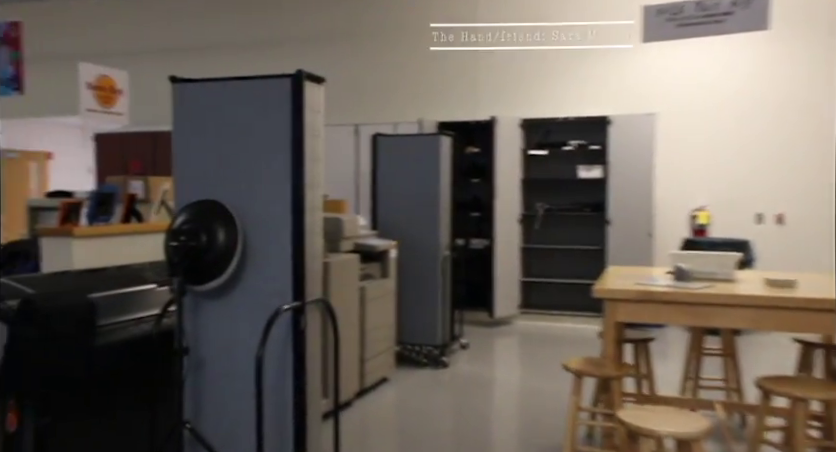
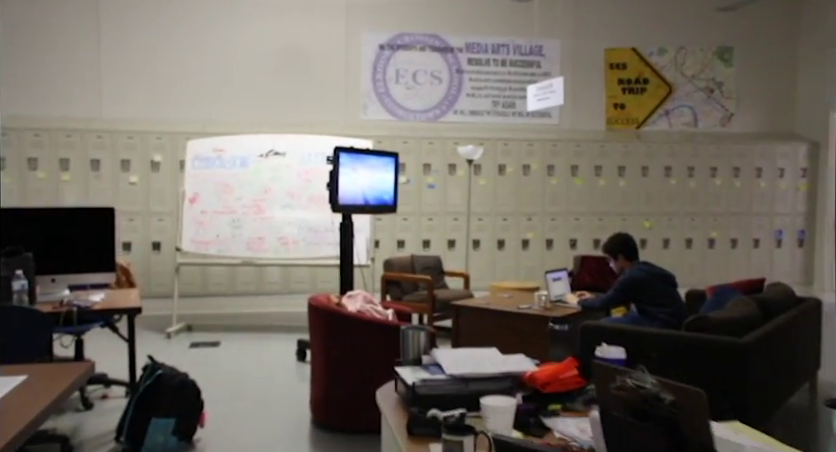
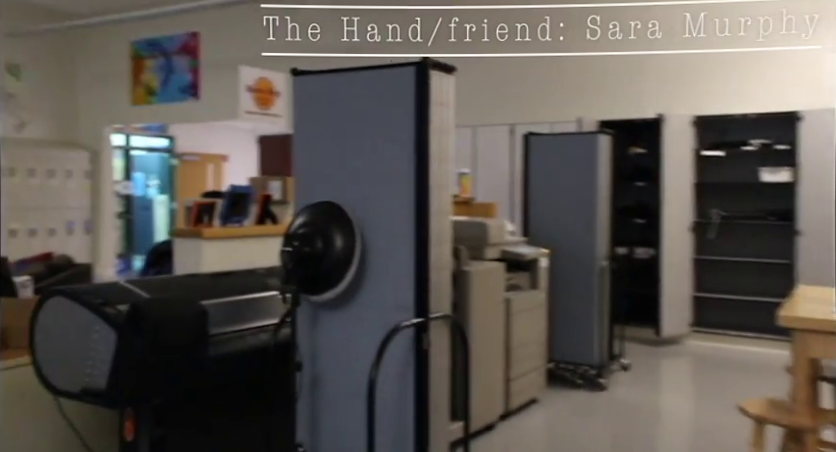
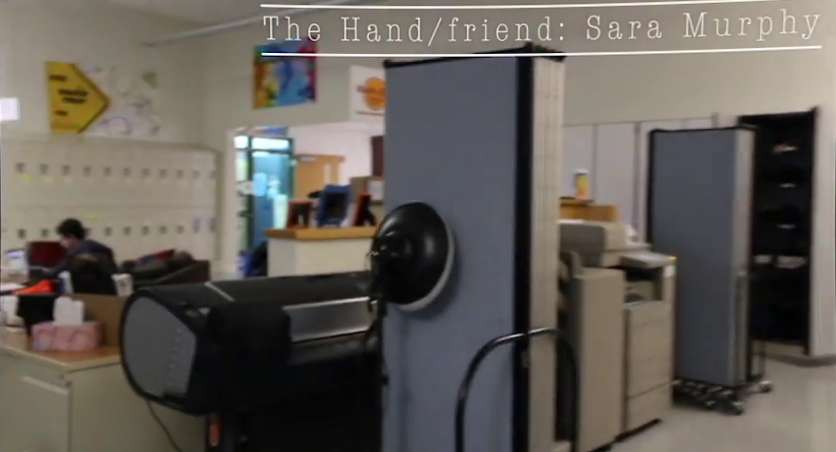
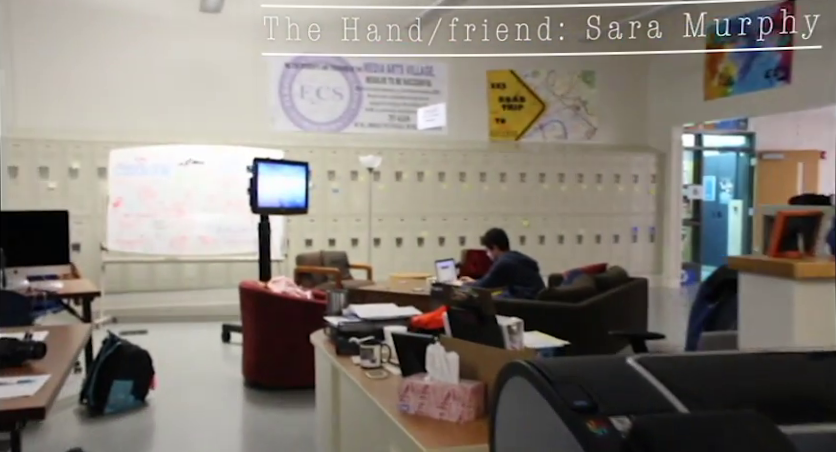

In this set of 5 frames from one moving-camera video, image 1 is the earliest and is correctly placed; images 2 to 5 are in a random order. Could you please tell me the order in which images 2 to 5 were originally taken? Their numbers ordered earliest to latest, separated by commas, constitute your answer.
3, 4, 5, 2
